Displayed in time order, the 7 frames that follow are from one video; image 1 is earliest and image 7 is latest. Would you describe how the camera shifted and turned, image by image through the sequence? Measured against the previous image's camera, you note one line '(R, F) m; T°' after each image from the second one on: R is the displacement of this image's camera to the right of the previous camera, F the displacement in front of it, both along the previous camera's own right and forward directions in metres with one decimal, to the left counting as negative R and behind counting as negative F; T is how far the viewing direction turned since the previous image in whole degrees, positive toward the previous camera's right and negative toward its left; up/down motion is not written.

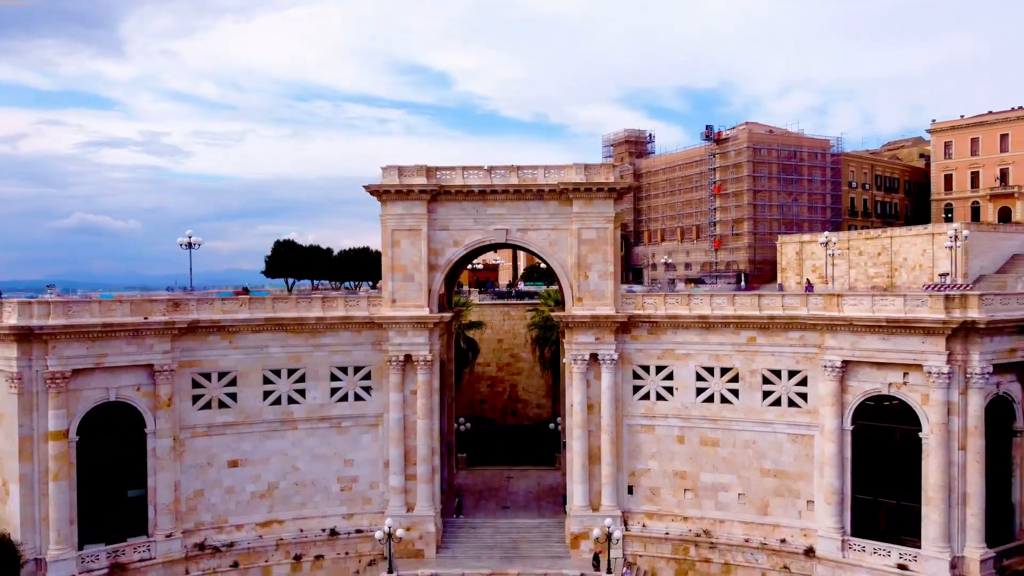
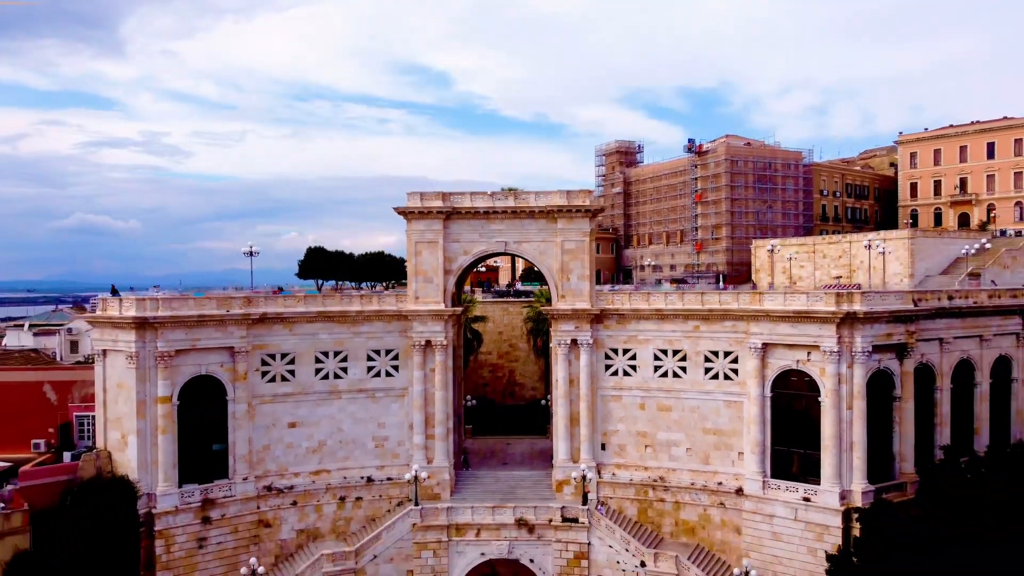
(+0.1, -6.2) m; 0°
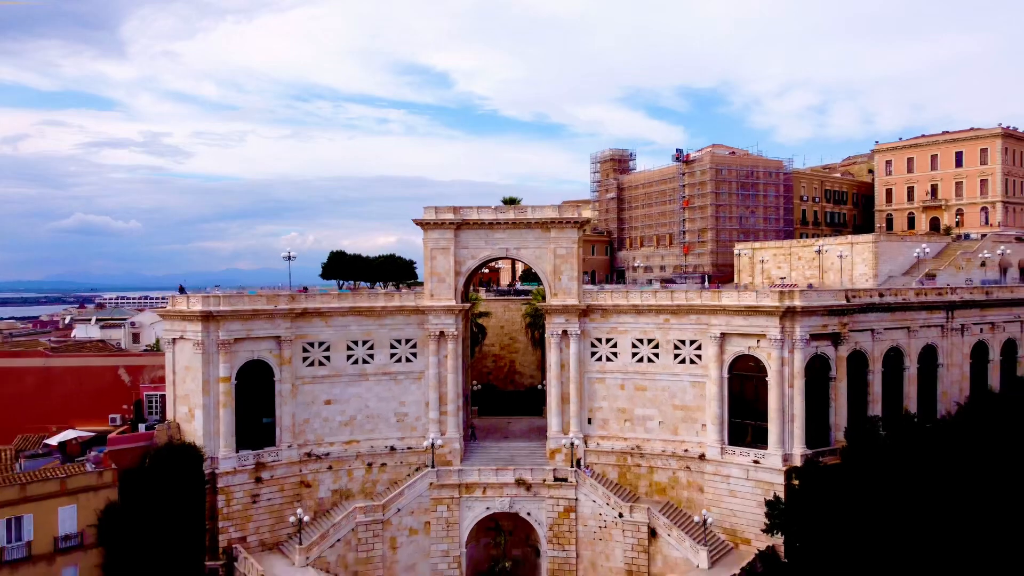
(0.0, -5.4) m; 0°
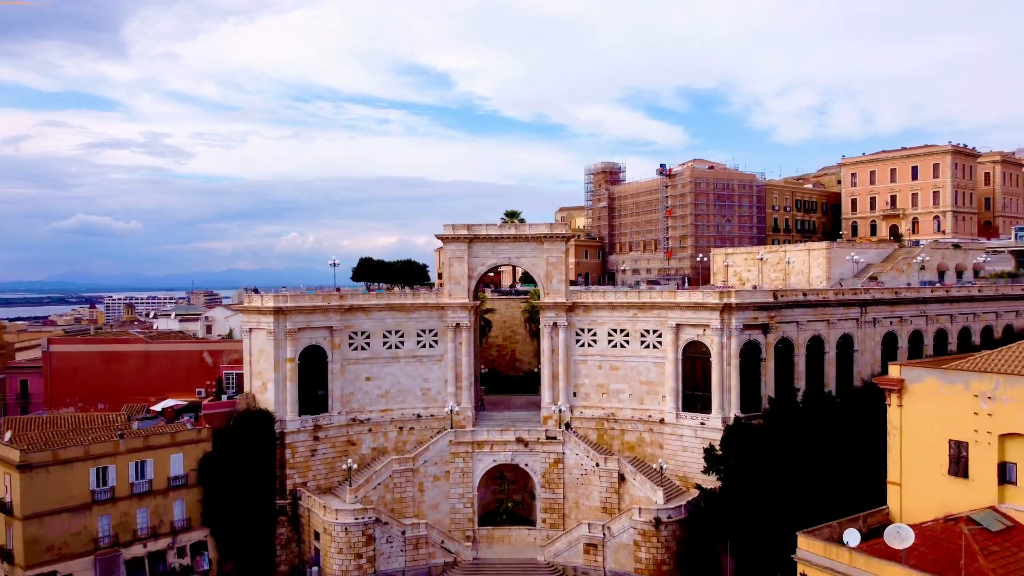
(0.0, -9.1) m; 0°
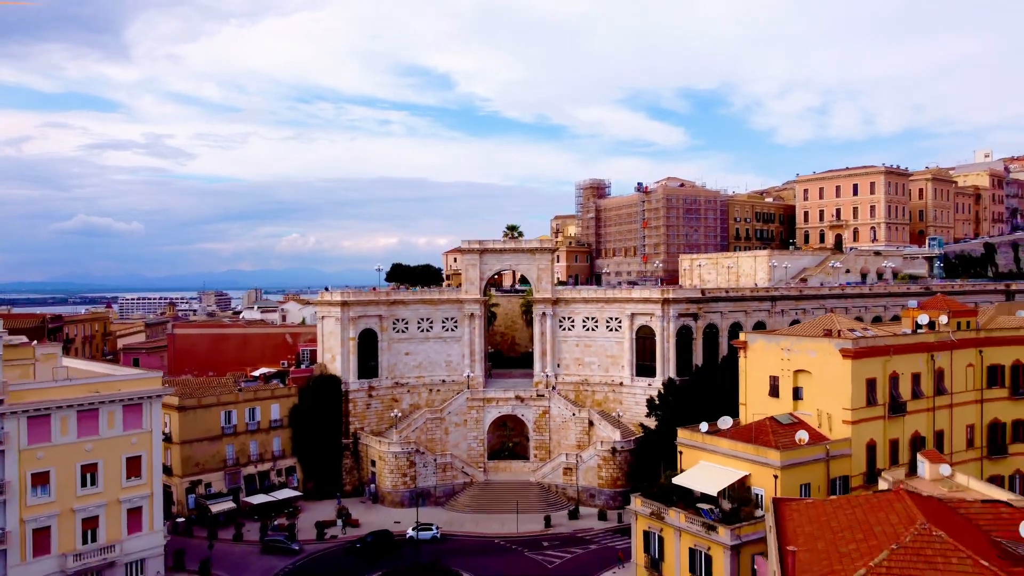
(+0.1, -15.6) m; 0°
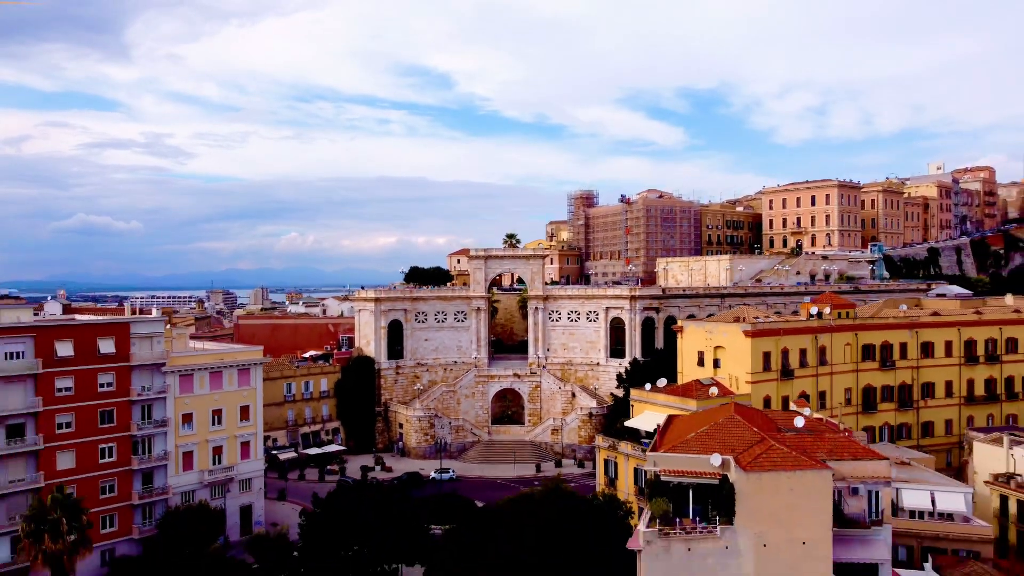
(0.0, -14.3) m; 0°
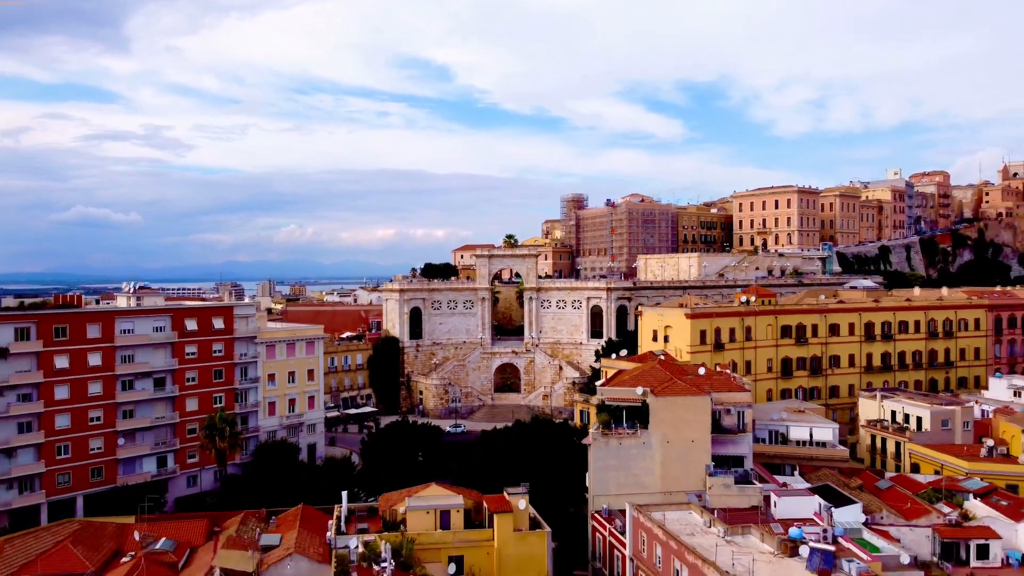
(0.0, -16.1) m; 0°
